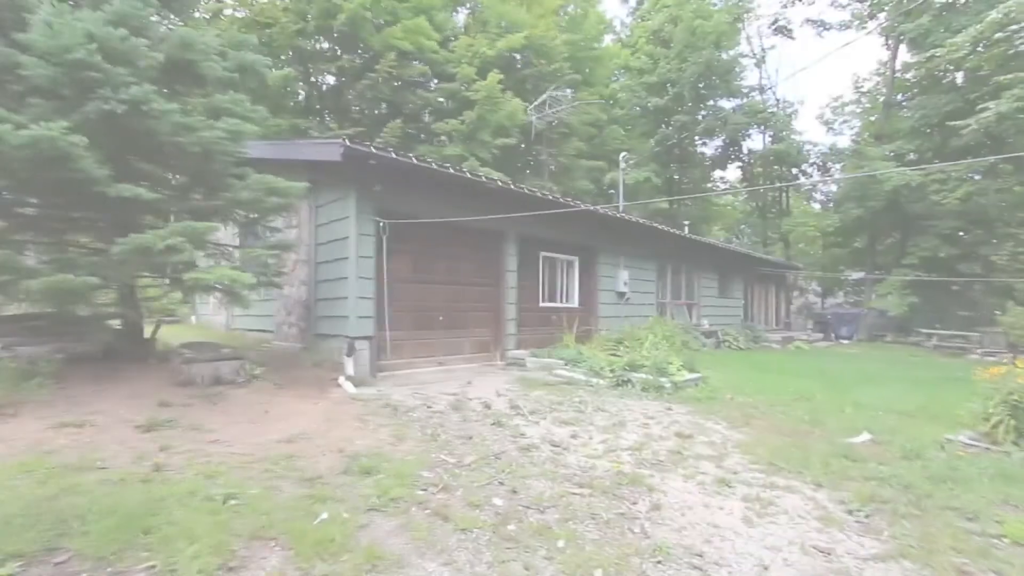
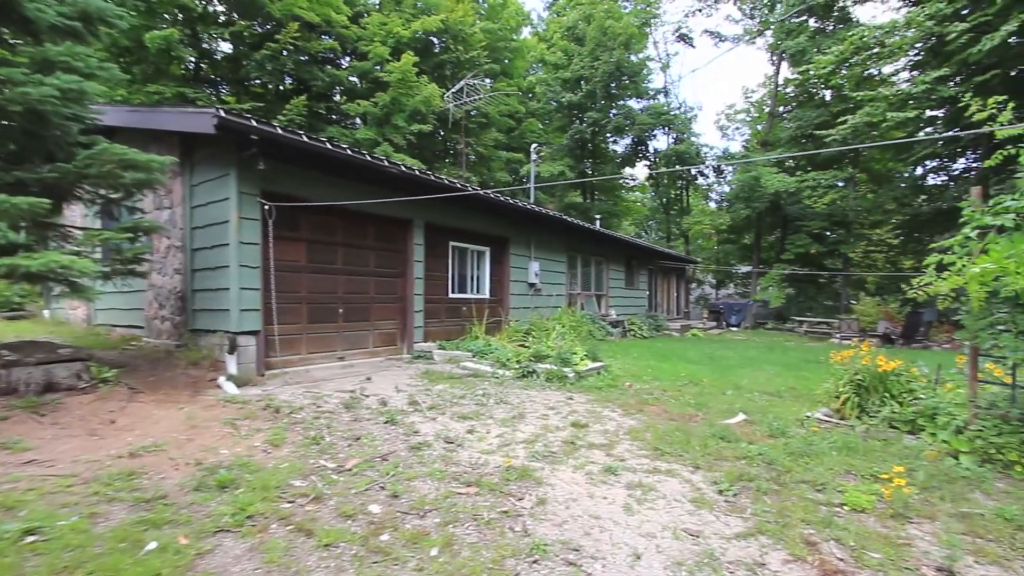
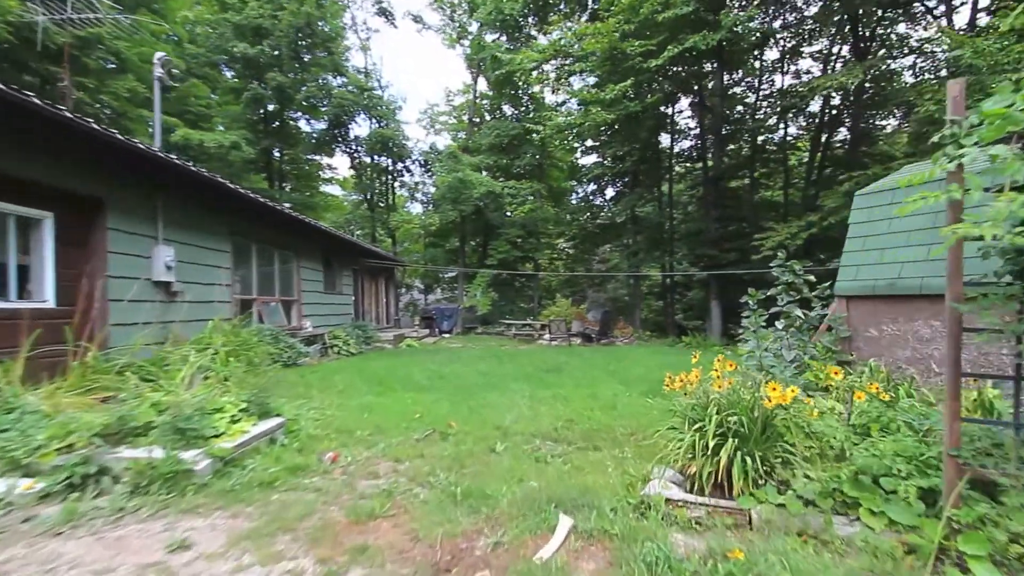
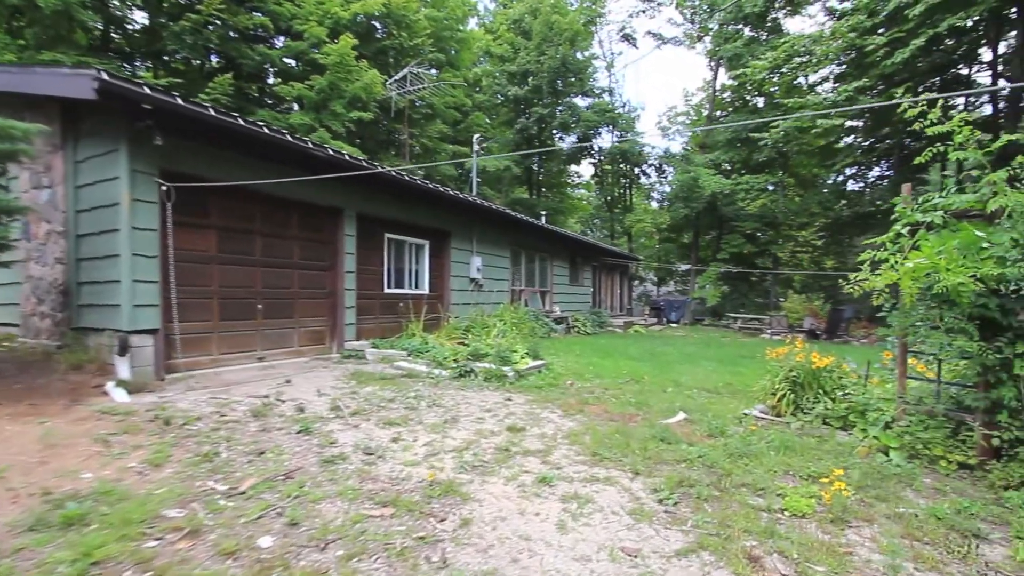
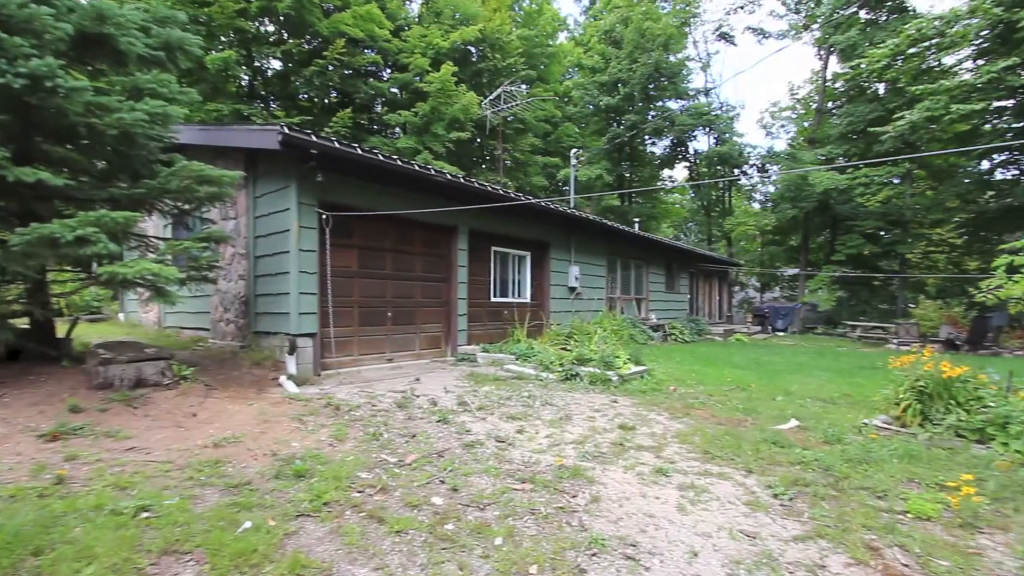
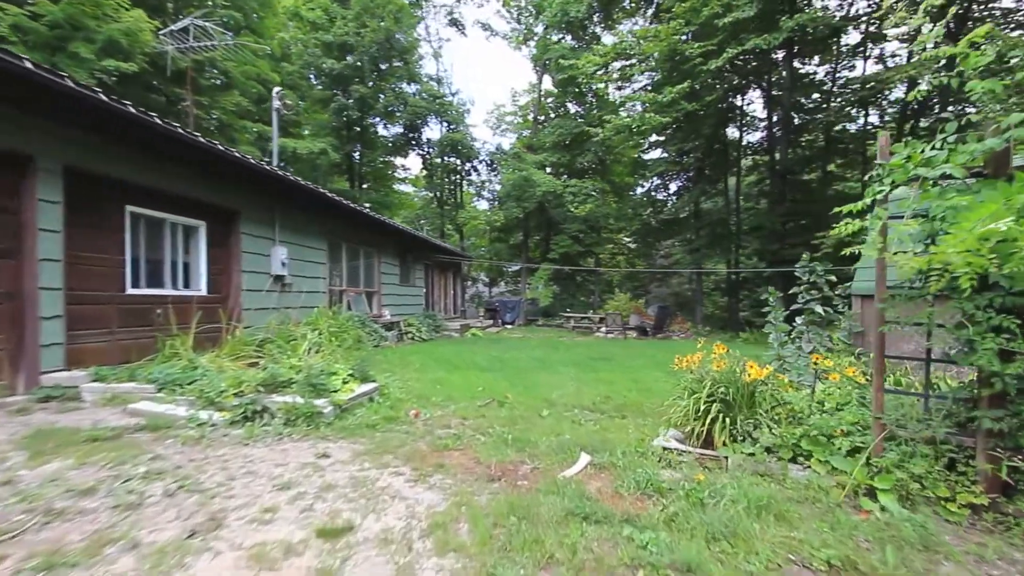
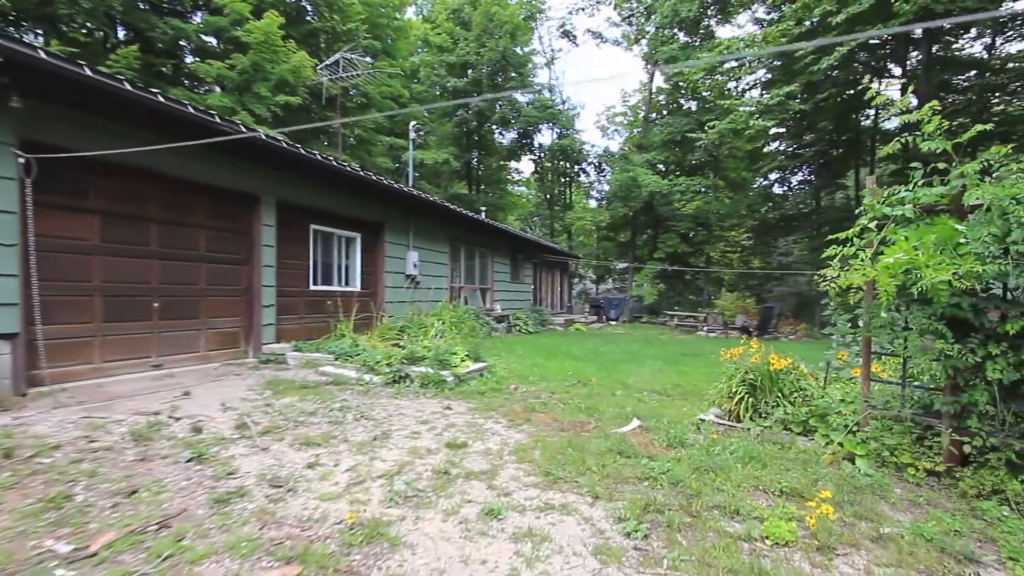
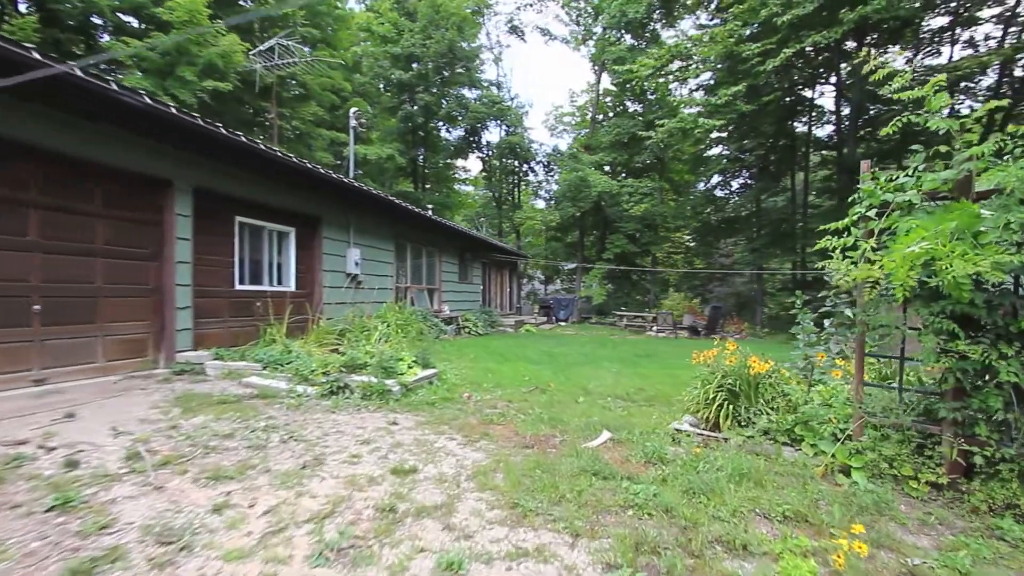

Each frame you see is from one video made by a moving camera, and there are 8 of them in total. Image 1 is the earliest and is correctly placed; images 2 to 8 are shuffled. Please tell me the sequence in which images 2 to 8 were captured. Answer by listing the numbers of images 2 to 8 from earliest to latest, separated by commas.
5, 2, 4, 7, 8, 6, 3
